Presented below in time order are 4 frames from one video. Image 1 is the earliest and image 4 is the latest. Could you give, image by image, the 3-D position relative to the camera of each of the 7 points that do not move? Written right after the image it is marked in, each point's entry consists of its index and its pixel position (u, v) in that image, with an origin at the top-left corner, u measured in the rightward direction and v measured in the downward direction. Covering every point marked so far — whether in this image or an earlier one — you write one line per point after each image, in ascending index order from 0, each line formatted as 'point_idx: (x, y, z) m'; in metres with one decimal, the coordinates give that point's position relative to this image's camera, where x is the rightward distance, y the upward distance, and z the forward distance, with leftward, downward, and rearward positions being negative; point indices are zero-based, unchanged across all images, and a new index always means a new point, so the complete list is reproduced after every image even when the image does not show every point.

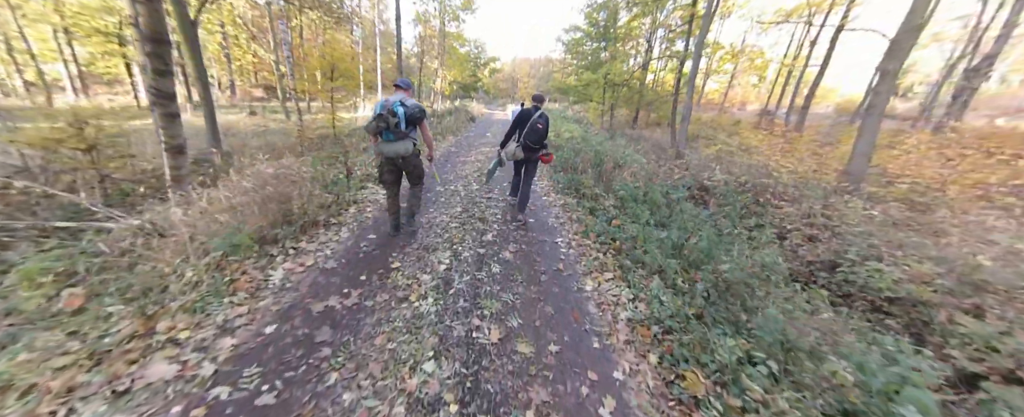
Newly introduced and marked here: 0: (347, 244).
0: (-1.9, -0.4, +3.2) m
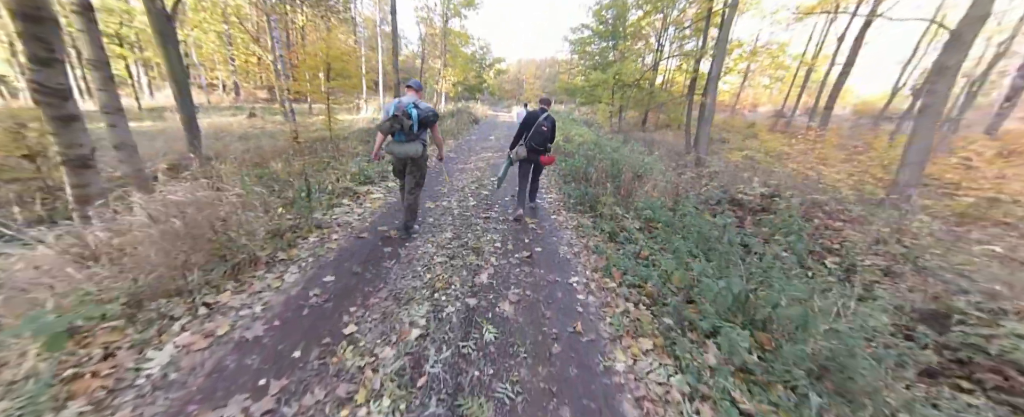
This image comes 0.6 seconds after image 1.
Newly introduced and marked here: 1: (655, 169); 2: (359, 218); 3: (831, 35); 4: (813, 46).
0: (-1.9, -0.7, +2.4) m
1: (+3.3, +0.9, +6.6) m
2: (-2.1, -0.1, +4.0) m
3: (+20.4, +11.1, +18.3) m
4: (+20.3, +10.9, +19.2) m
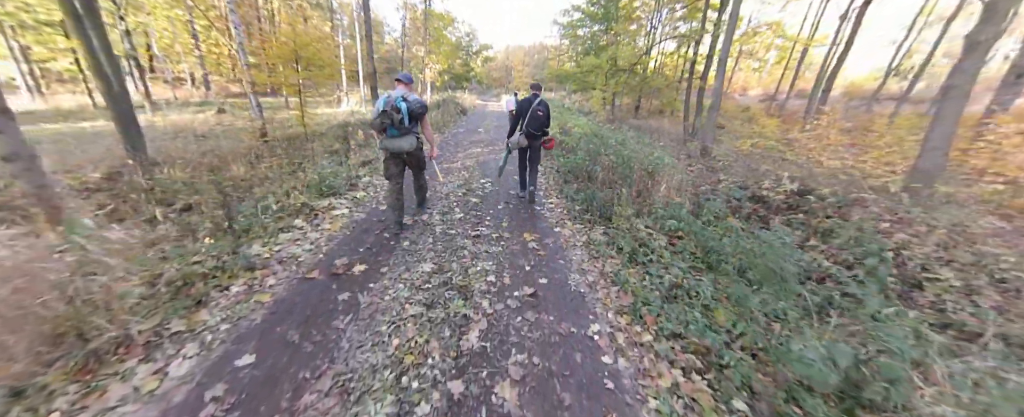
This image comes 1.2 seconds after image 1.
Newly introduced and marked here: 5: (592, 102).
0: (-1.8, -1.0, +1.5) m
1: (+3.1, +0.9, +5.8) m
2: (-2.1, -0.4, +3.1) m
3: (+19.6, +12.1, +17.6) m
4: (+19.5, +11.9, +18.5) m
5: (+5.5, +7.2, +19.3) m
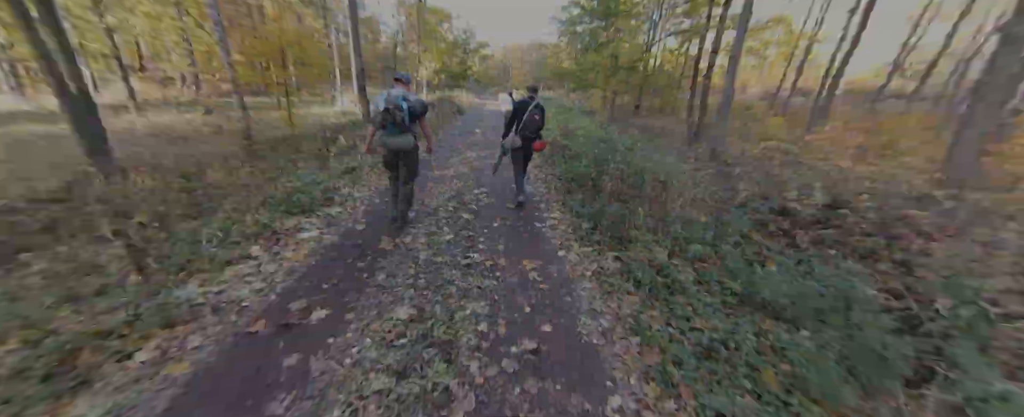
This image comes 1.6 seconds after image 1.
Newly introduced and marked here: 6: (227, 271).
0: (-1.9, -1.3, +1.0) m
1: (+3.1, +0.7, +5.2) m
2: (-2.2, -0.6, +2.5) m
3: (+19.5, +11.9, +17.0) m
4: (+19.3, +11.8, +18.0) m
5: (+5.3, +7.0, +18.7) m
6: (-2.8, -0.5, +2.8) m
